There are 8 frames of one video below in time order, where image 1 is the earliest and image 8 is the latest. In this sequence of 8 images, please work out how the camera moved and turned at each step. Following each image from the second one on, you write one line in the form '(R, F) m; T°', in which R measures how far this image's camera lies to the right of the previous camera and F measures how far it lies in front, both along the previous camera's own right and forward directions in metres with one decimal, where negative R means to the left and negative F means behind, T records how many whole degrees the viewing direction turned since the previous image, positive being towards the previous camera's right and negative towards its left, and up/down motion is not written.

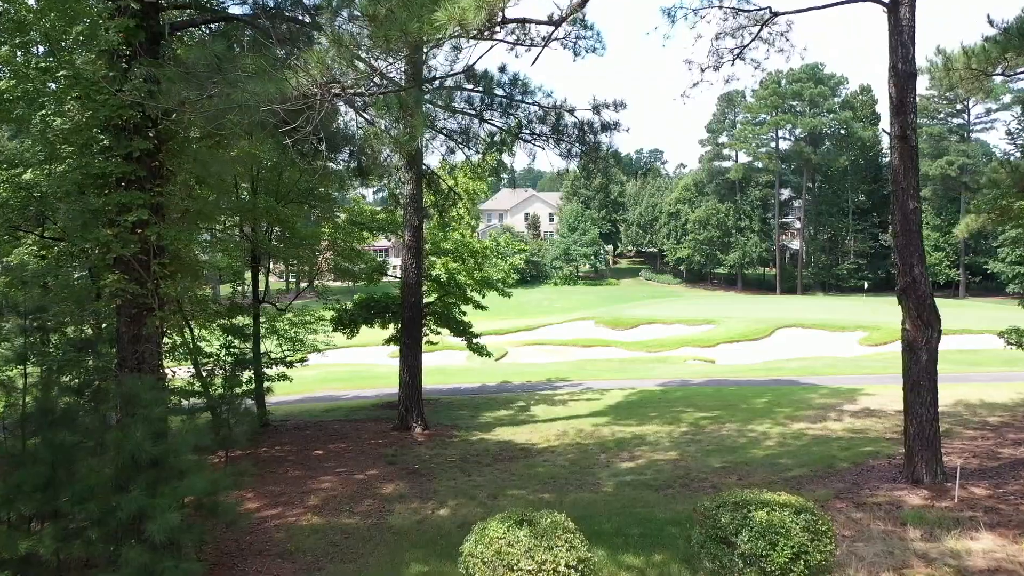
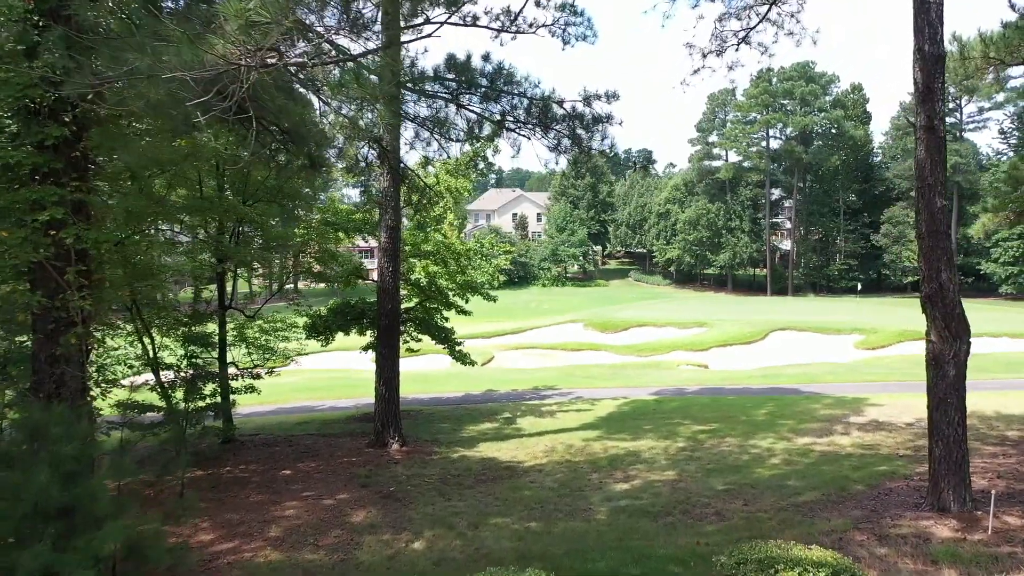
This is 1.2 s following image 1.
(0.0, +0.8) m; +1°
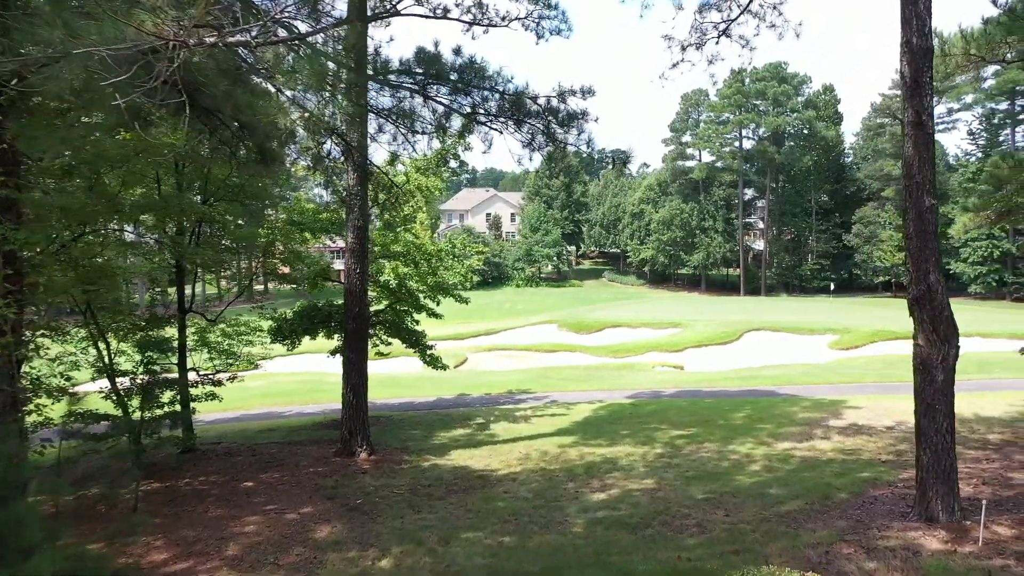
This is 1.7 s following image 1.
(0.0, +0.3) m; +2°
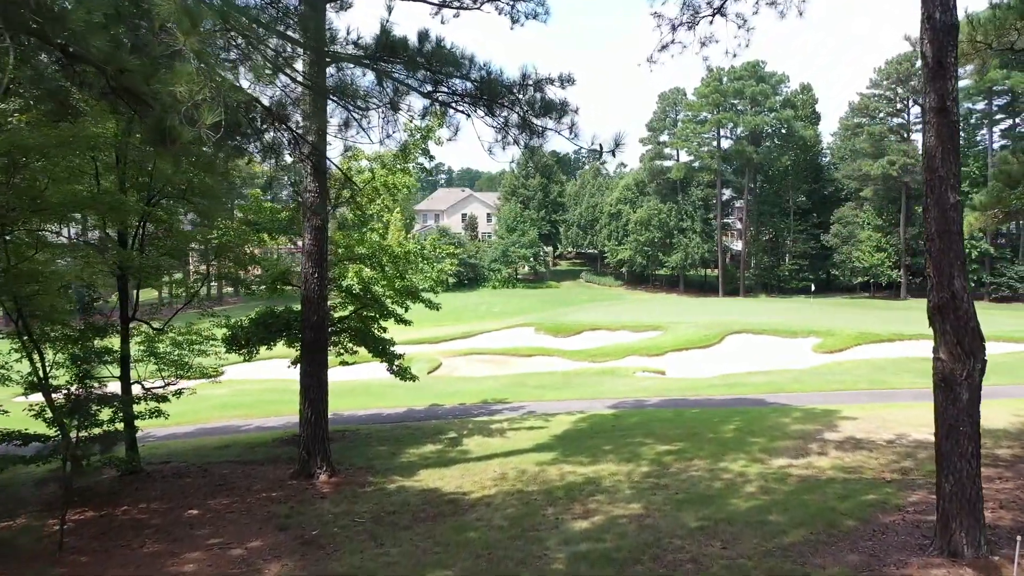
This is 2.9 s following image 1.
(0.0, +0.8) m; +2°
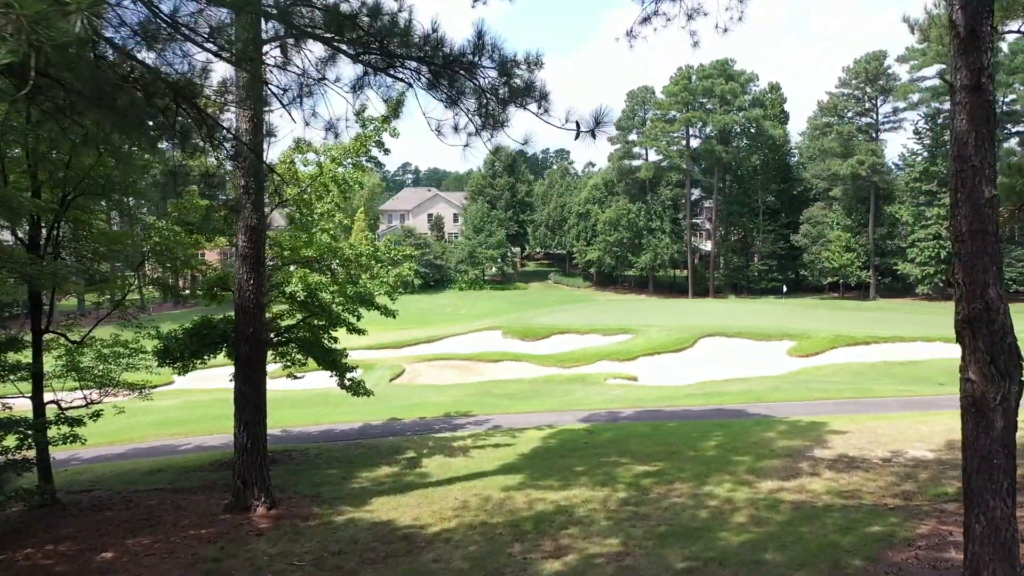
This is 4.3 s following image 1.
(+0.1, +0.9) m; +2°
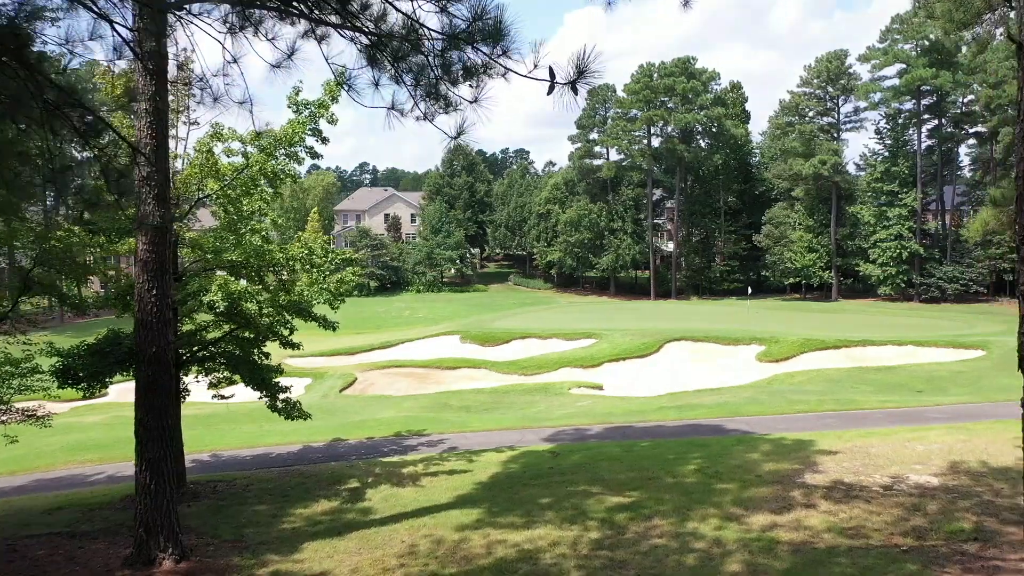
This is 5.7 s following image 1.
(0.0, +1.1) m; +3°
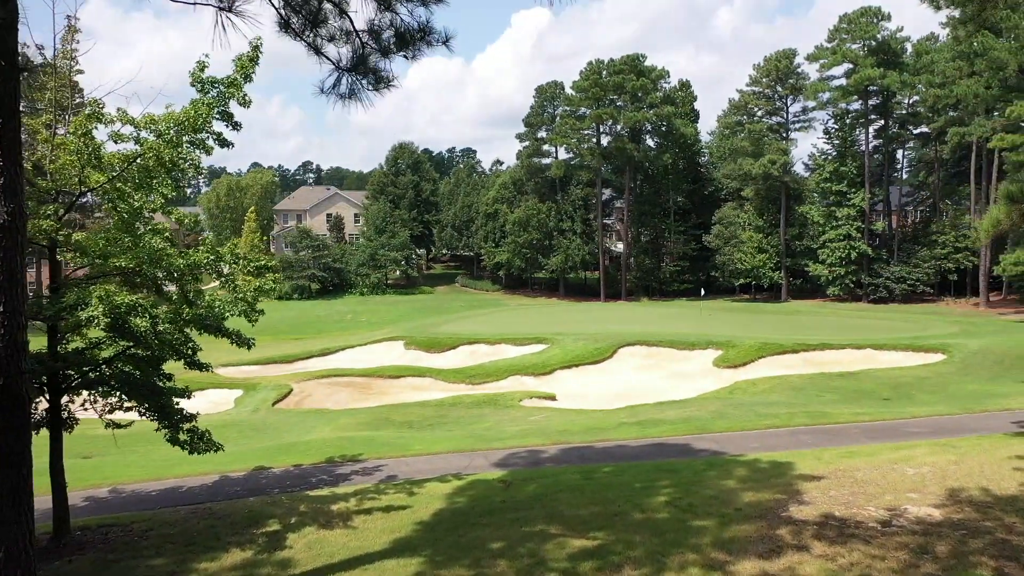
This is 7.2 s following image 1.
(0.0, +1.2) m; +4°
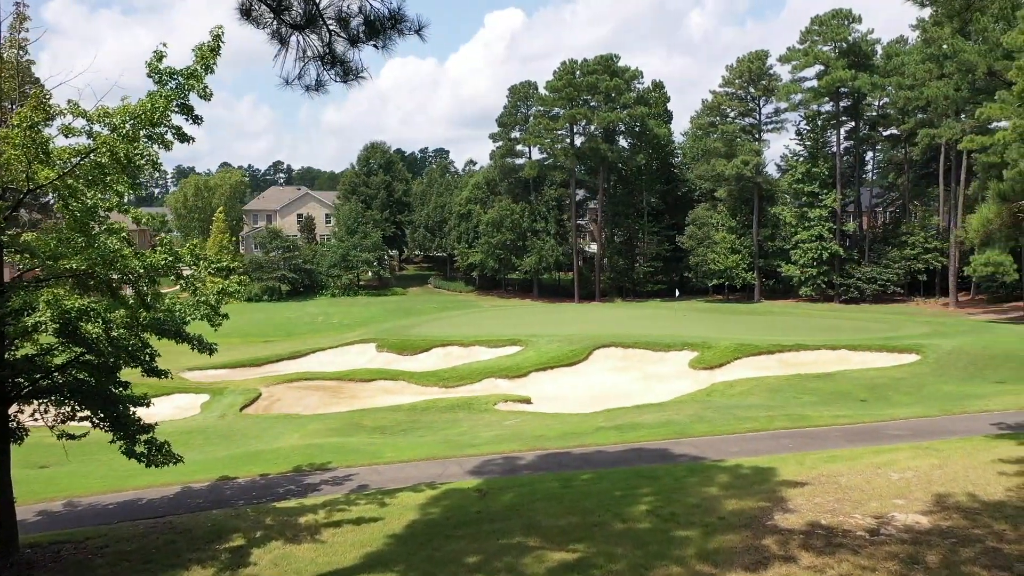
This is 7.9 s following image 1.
(0.0, +0.3) m; +2°
